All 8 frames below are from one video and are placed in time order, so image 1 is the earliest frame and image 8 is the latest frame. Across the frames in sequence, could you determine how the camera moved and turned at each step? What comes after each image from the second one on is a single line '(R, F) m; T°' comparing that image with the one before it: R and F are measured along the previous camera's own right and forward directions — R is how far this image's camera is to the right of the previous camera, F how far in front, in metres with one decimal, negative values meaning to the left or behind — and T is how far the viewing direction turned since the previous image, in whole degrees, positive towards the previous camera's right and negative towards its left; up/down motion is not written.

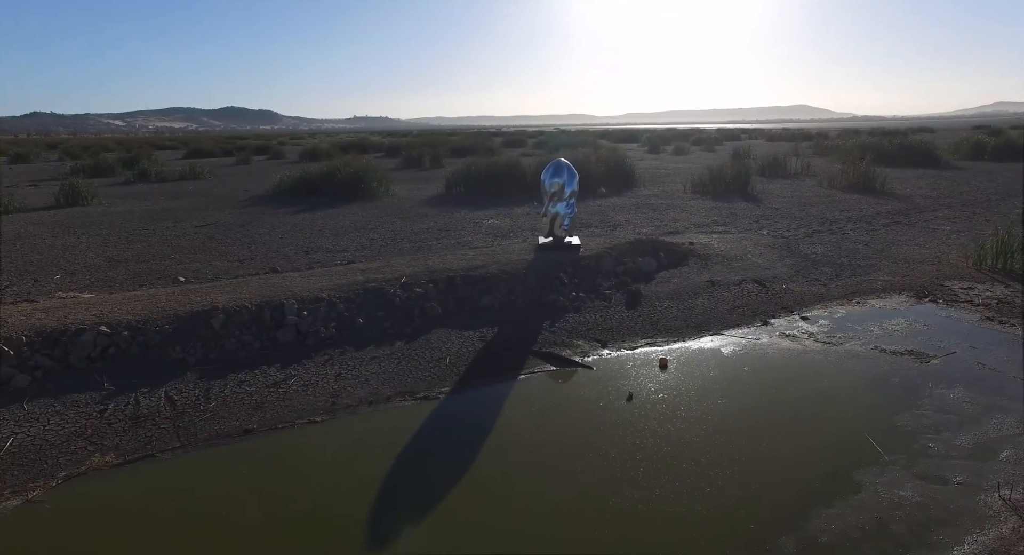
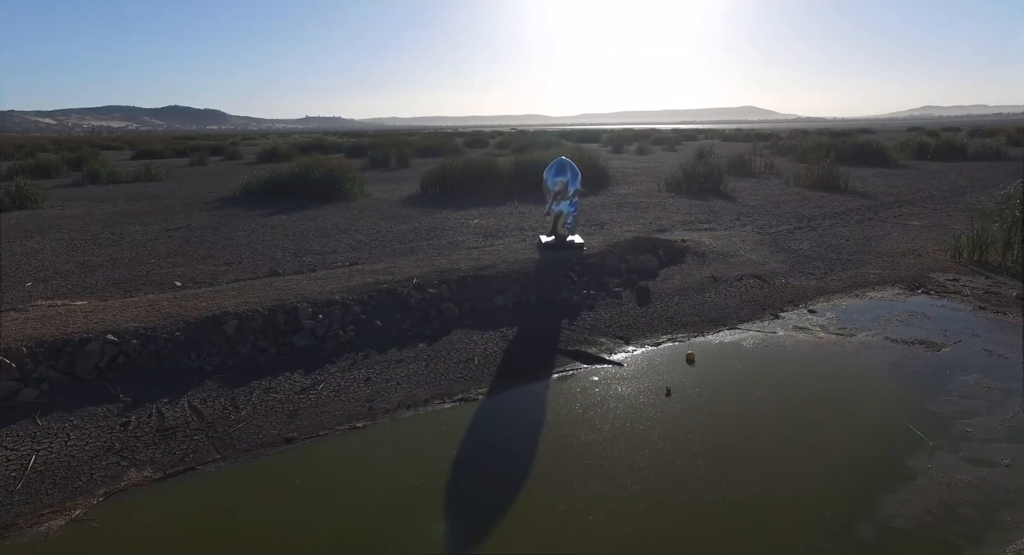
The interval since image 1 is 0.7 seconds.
(-0.7, +0.1) m; +4°
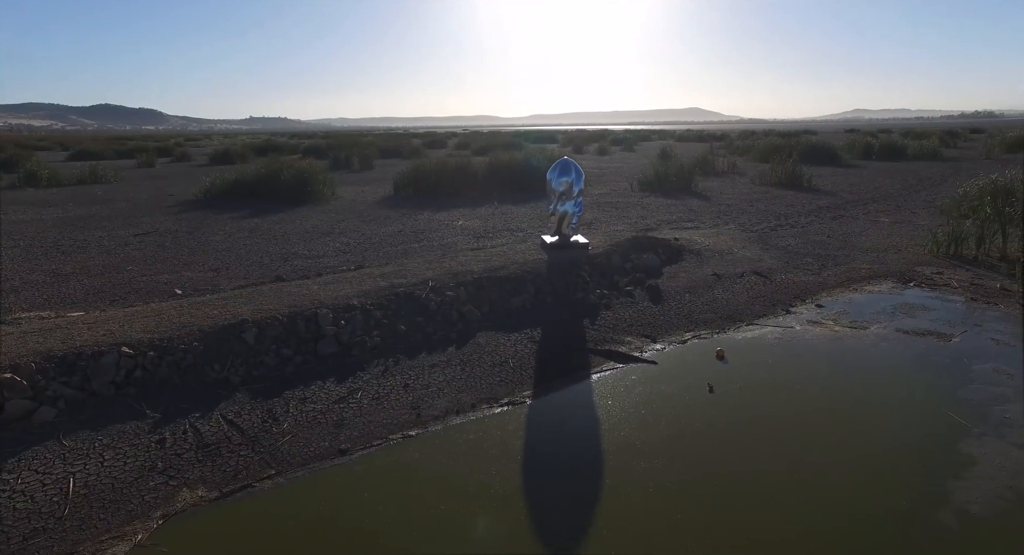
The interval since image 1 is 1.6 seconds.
(-0.8, +0.1) m; +4°
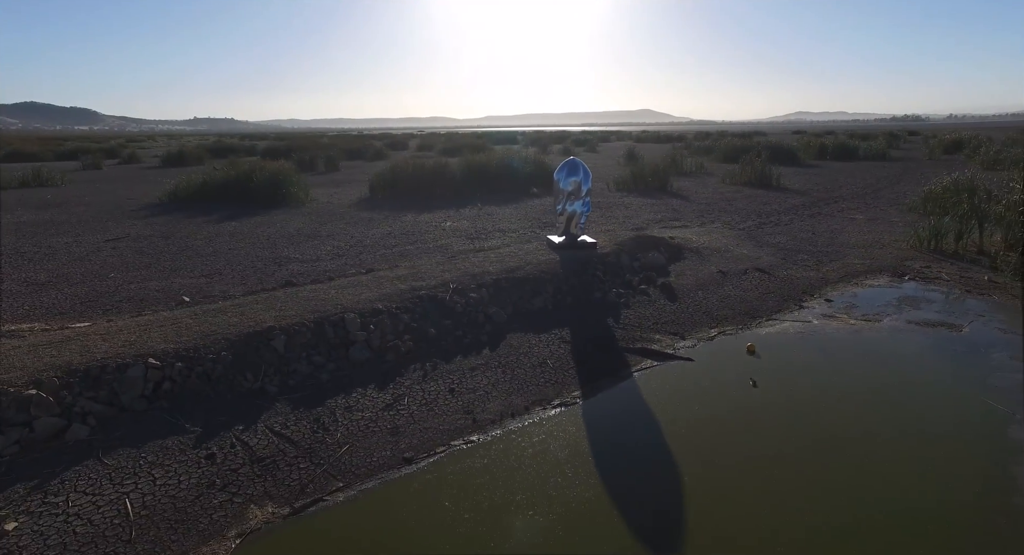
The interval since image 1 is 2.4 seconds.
(-0.8, +0.1) m; +4°
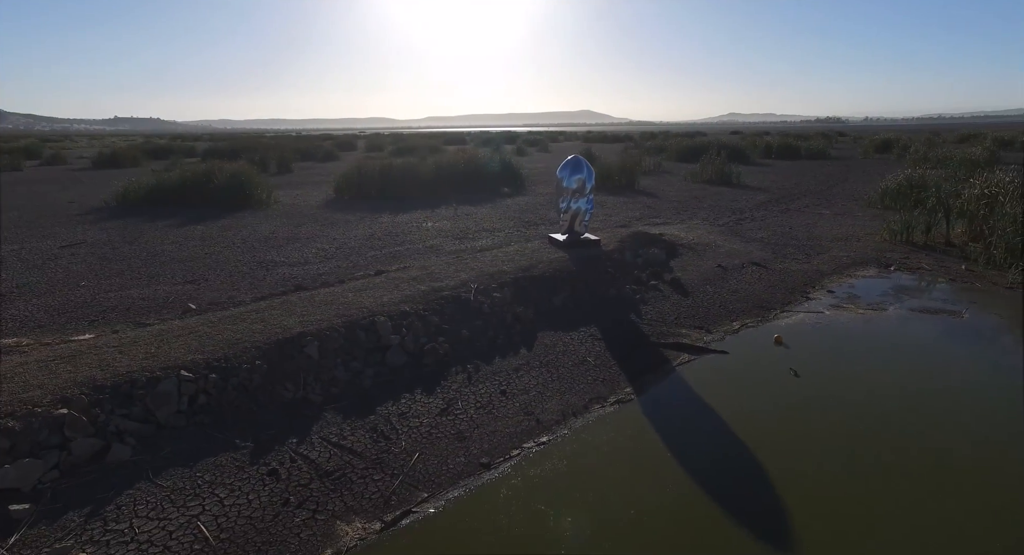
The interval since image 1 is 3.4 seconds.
(-0.9, +0.1) m; +5°
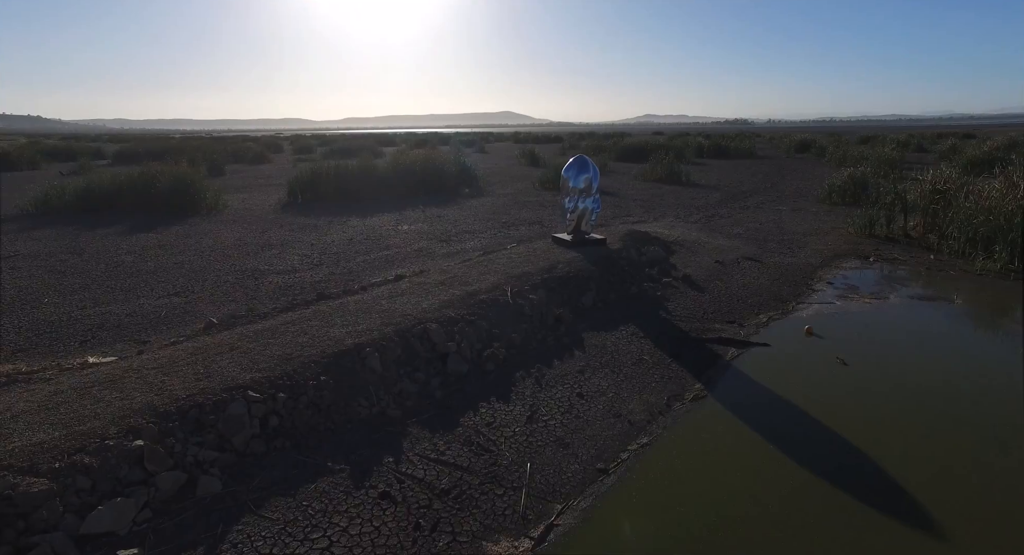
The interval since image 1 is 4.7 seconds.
(-1.2, +0.2) m; +7°
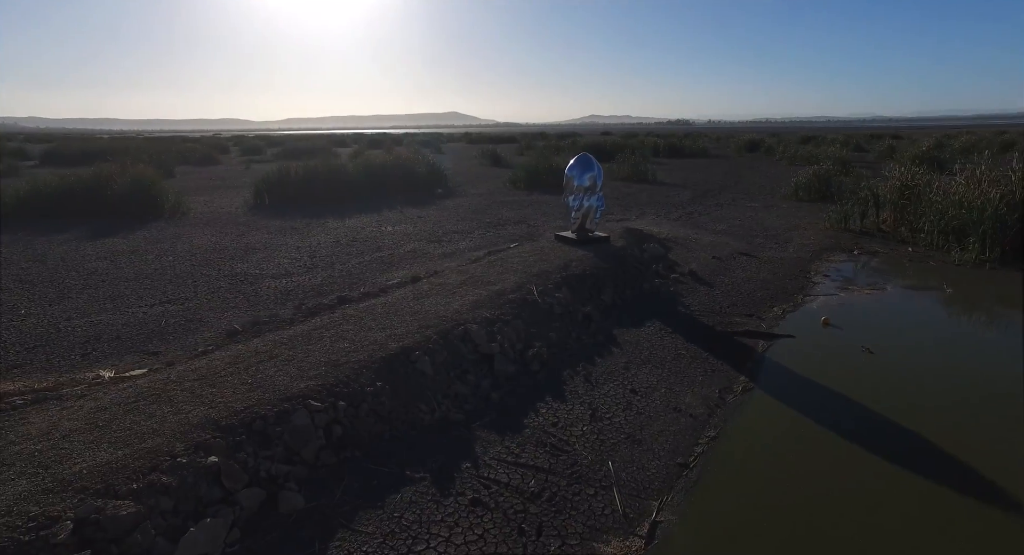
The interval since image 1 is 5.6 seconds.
(-0.9, +0.1) m; +5°
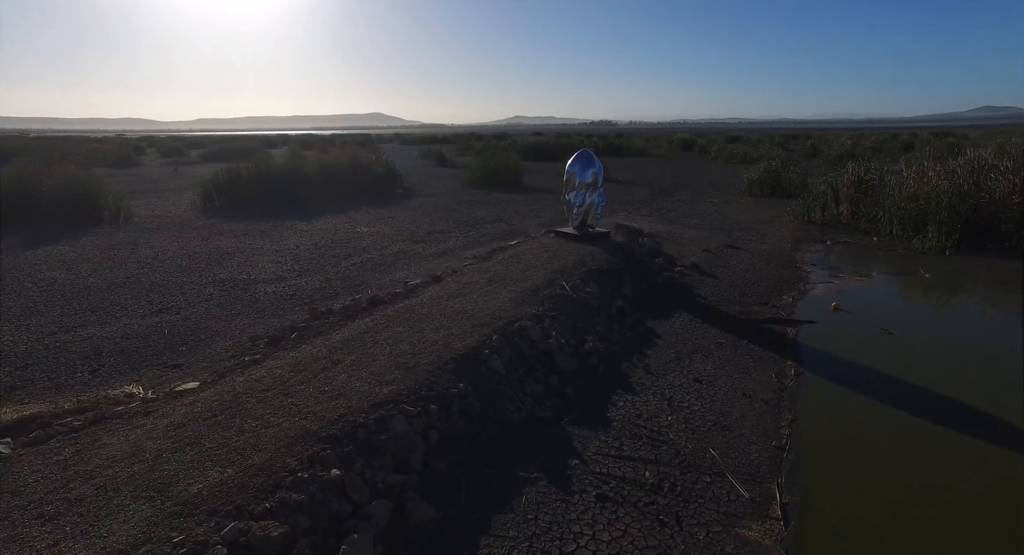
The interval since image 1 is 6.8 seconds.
(-1.1, +0.1) m; +6°
